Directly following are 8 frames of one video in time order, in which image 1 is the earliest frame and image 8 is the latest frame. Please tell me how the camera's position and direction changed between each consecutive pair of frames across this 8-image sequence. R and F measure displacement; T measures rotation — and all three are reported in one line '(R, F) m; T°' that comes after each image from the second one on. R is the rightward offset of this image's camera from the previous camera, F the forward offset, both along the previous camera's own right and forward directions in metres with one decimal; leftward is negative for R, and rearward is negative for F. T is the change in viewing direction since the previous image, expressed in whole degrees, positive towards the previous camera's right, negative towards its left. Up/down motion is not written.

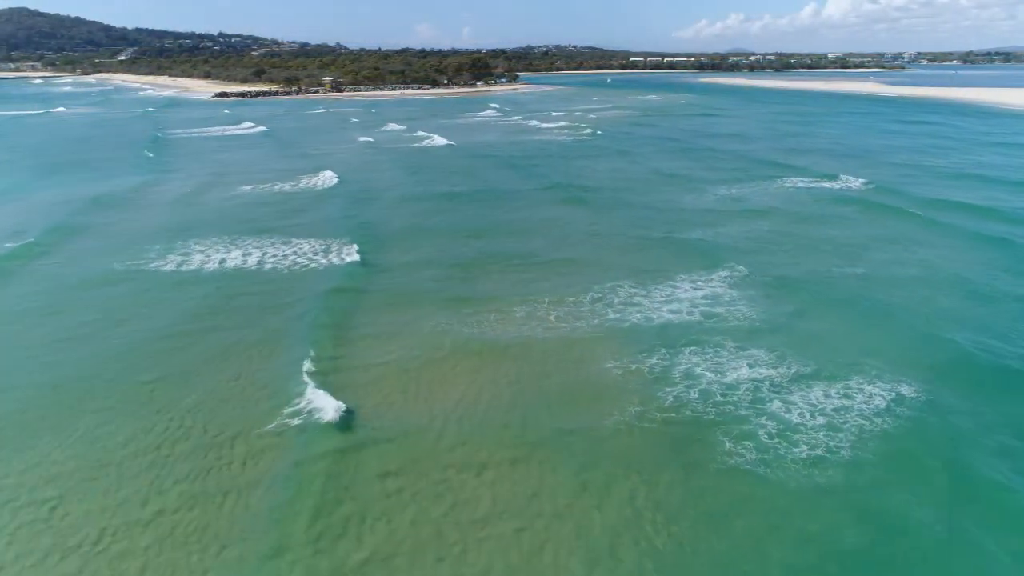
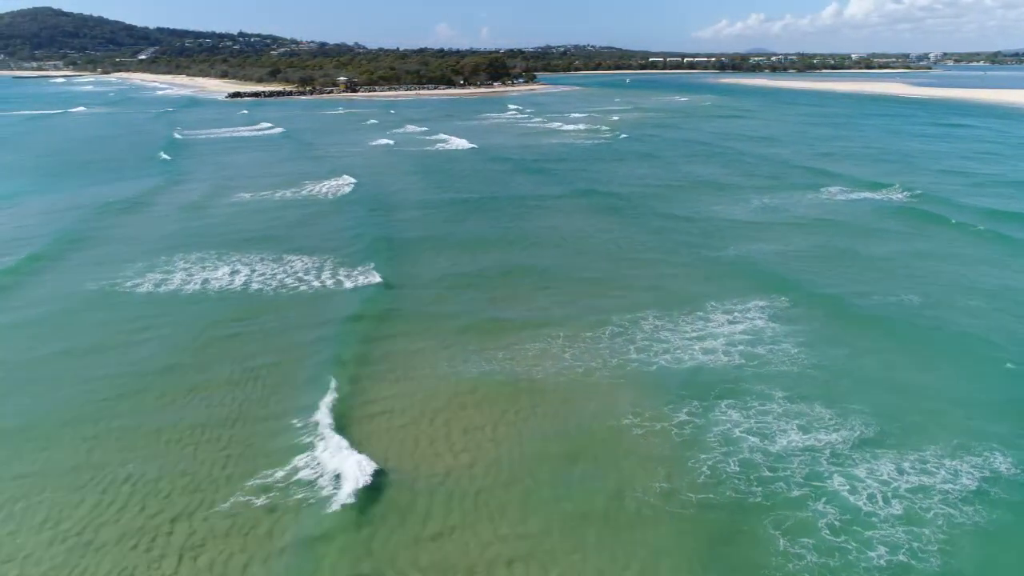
(+0.2, +2.0) m; -1°
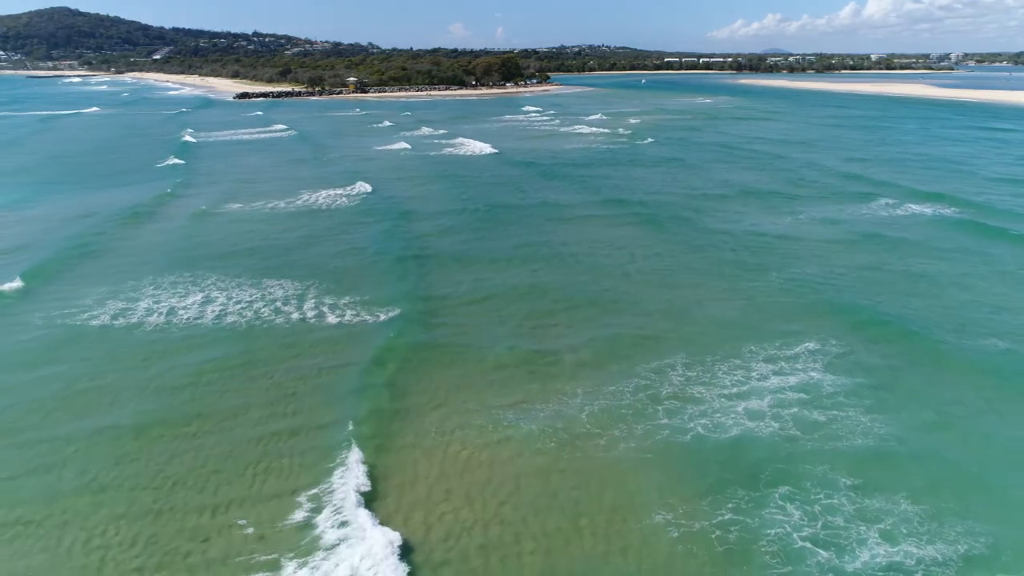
(+0.1, +2.3) m; -1°
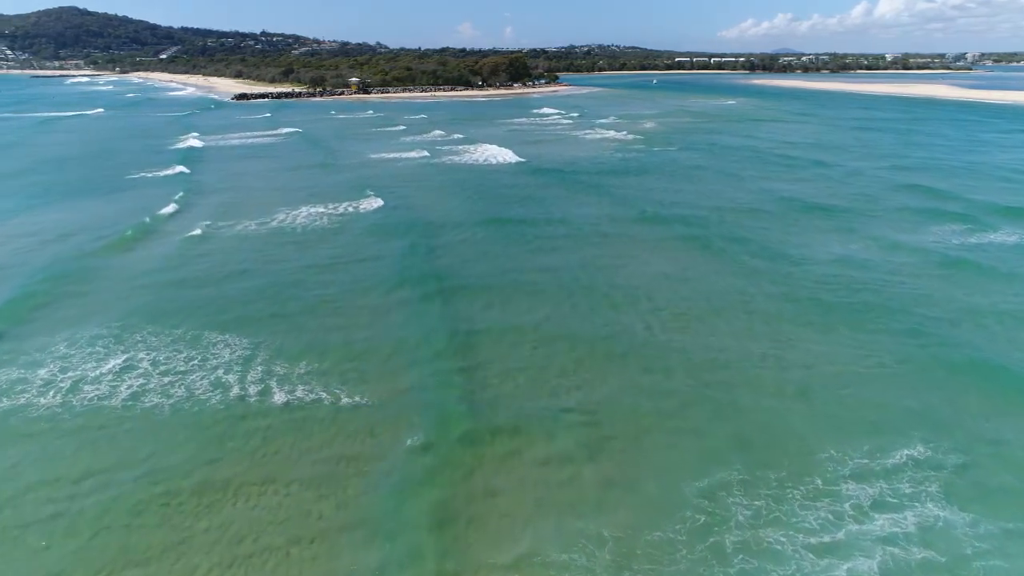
(+0.1, +3.7) m; -1°
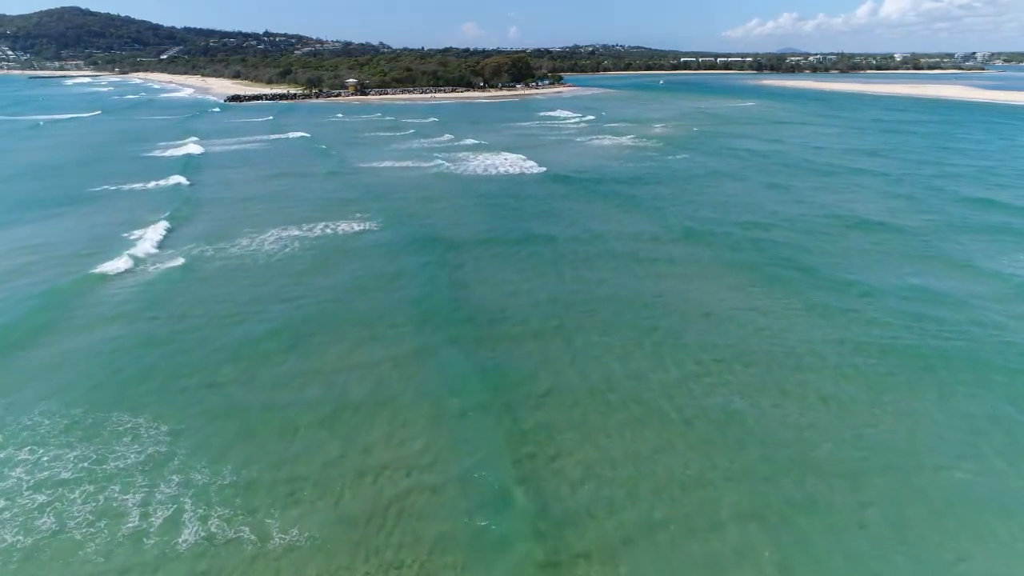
(+0.1, +3.5) m; 0°
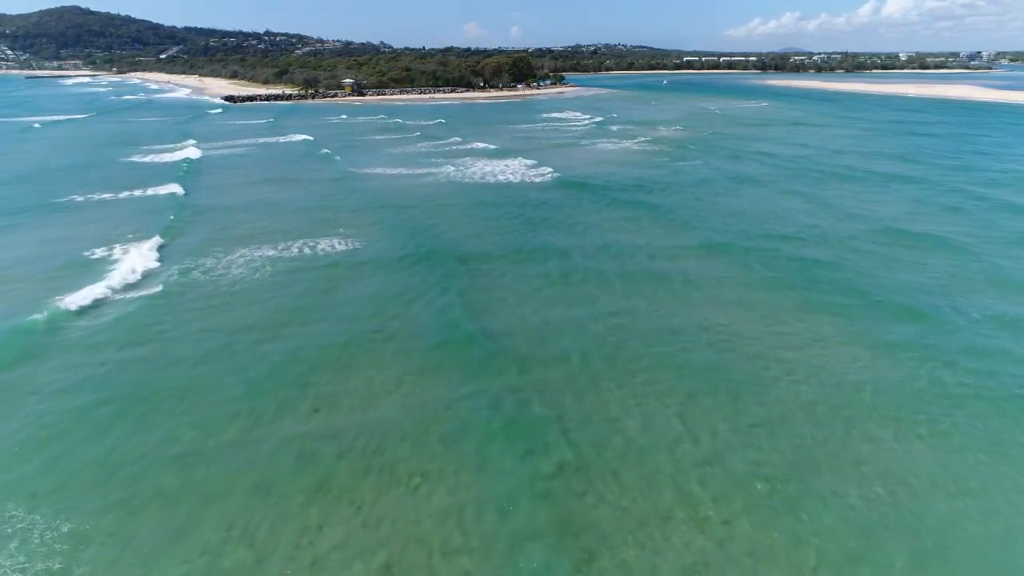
(+0.1, +2.5) m; 0°
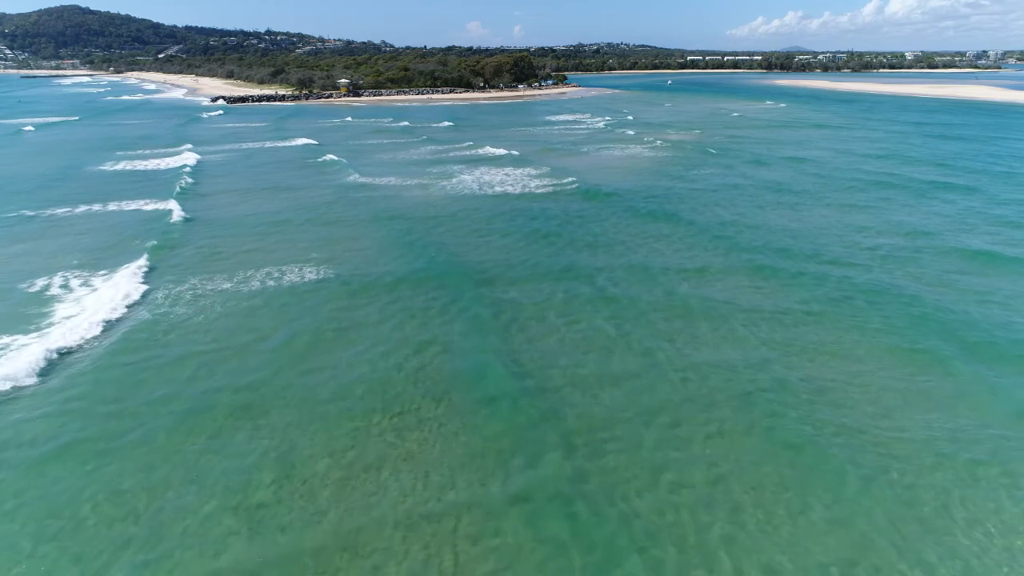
(+0.1, +3.4) m; 0°
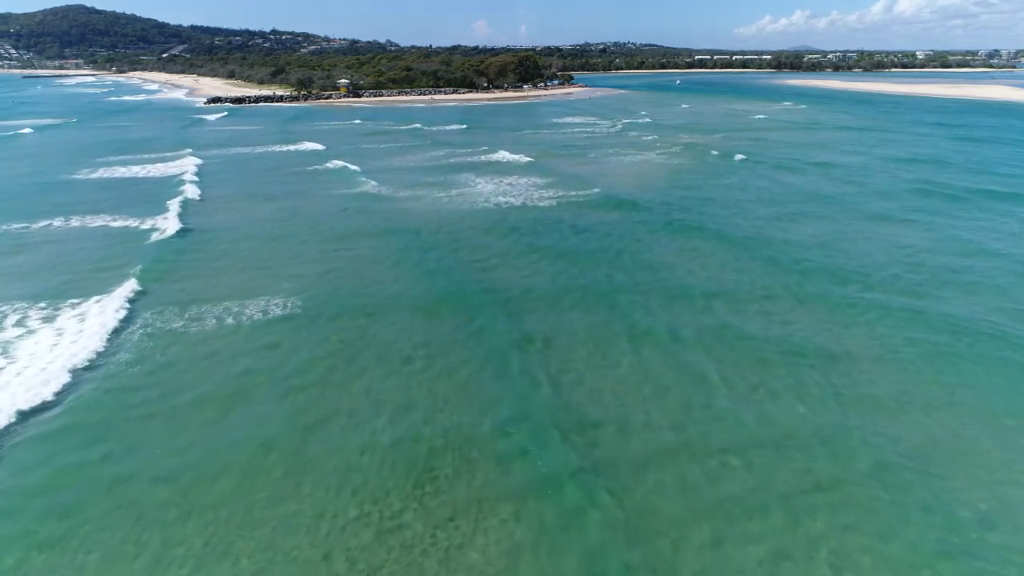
(0.0, +3.0) m; 0°
